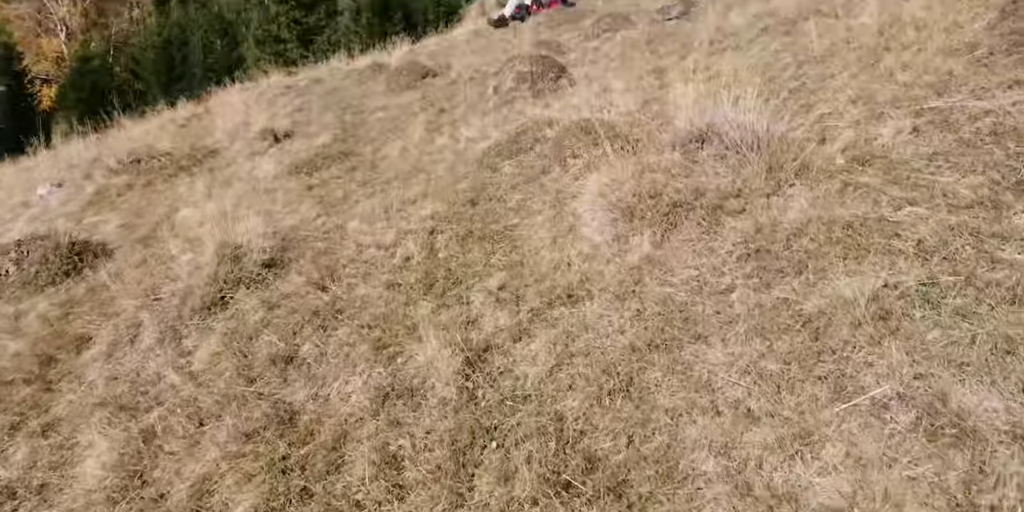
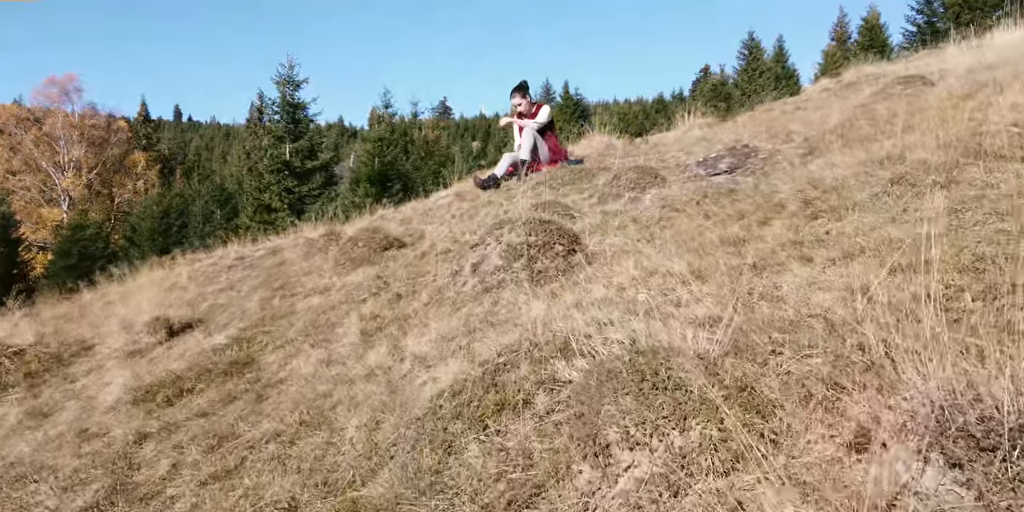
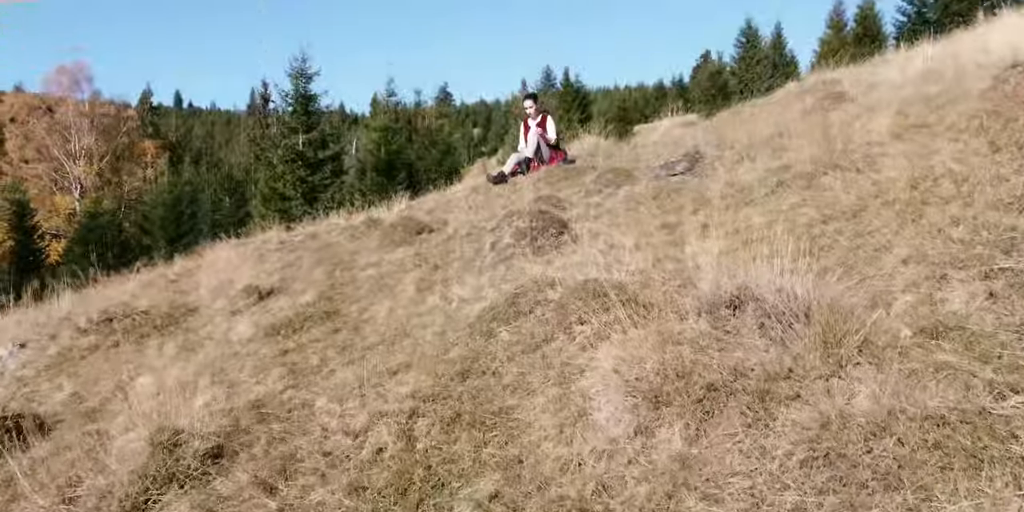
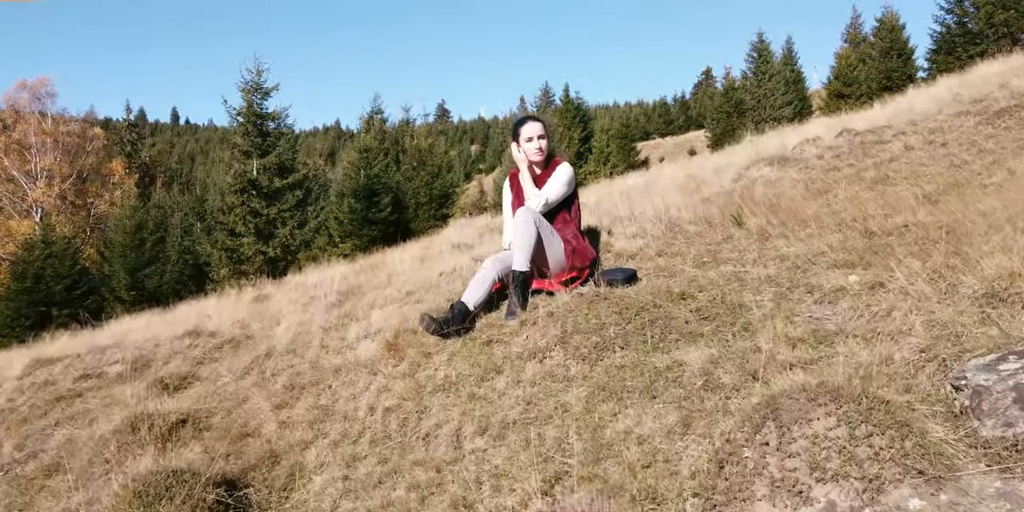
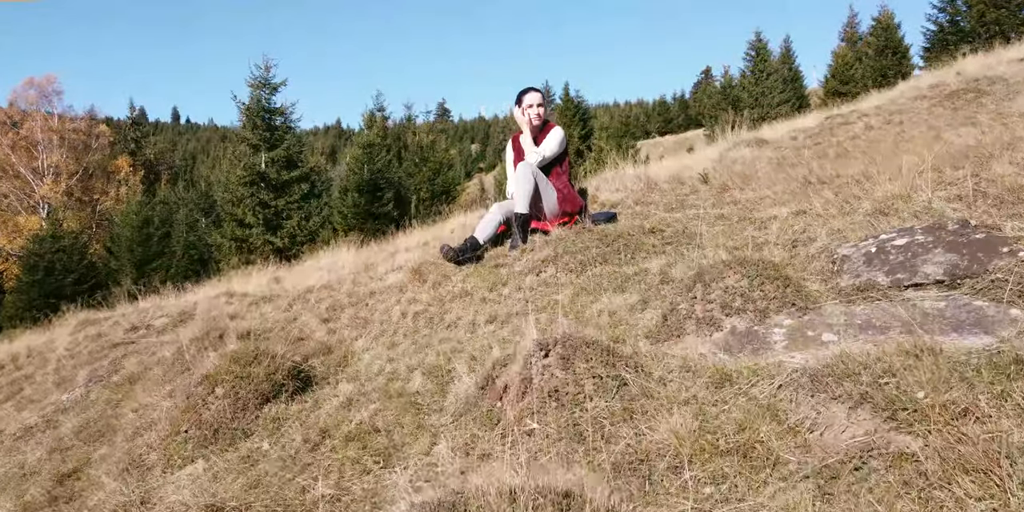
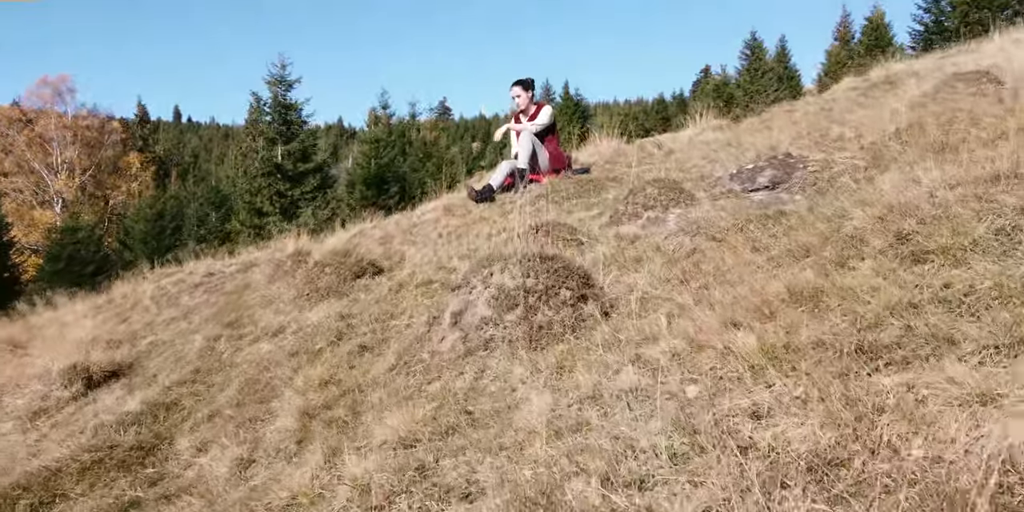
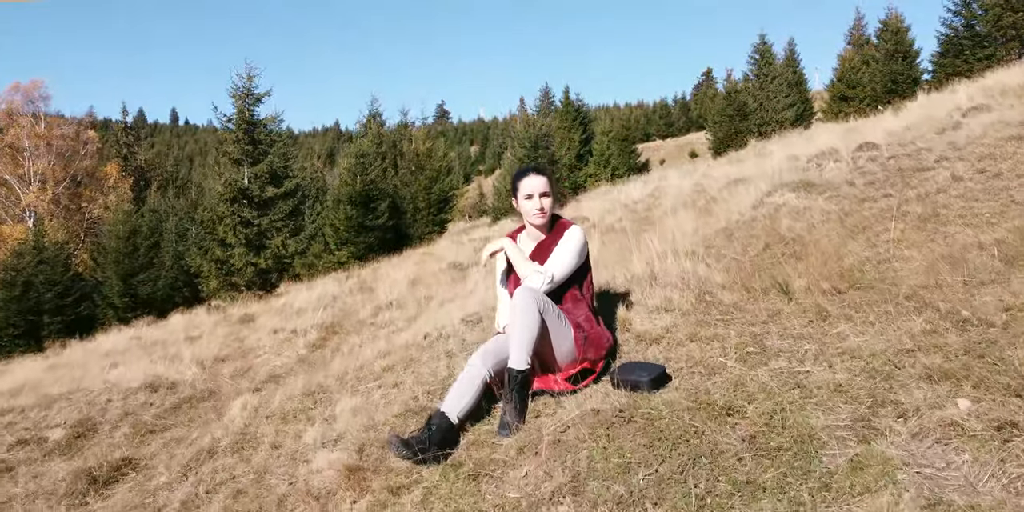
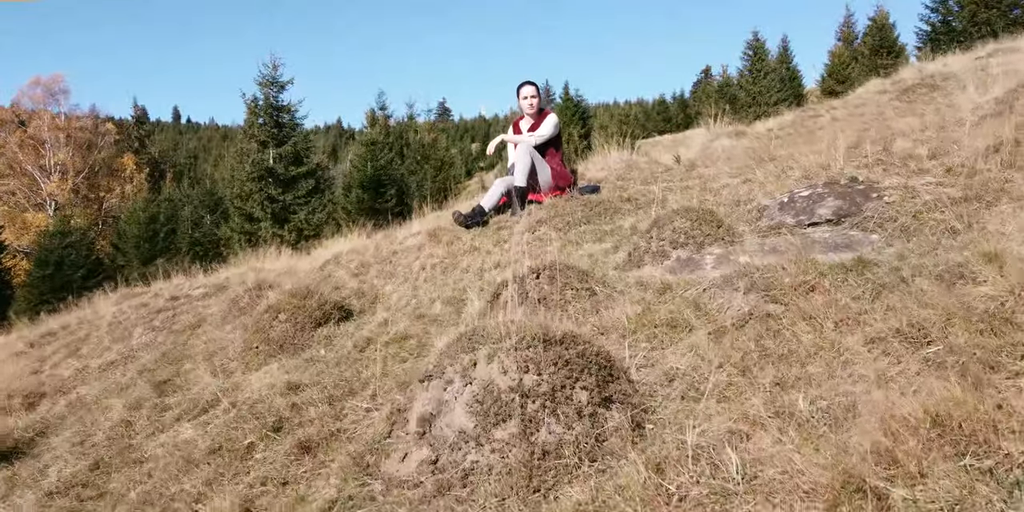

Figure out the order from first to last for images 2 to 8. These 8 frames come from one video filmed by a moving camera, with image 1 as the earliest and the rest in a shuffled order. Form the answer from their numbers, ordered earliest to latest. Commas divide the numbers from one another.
3, 2, 6, 8, 5, 4, 7
